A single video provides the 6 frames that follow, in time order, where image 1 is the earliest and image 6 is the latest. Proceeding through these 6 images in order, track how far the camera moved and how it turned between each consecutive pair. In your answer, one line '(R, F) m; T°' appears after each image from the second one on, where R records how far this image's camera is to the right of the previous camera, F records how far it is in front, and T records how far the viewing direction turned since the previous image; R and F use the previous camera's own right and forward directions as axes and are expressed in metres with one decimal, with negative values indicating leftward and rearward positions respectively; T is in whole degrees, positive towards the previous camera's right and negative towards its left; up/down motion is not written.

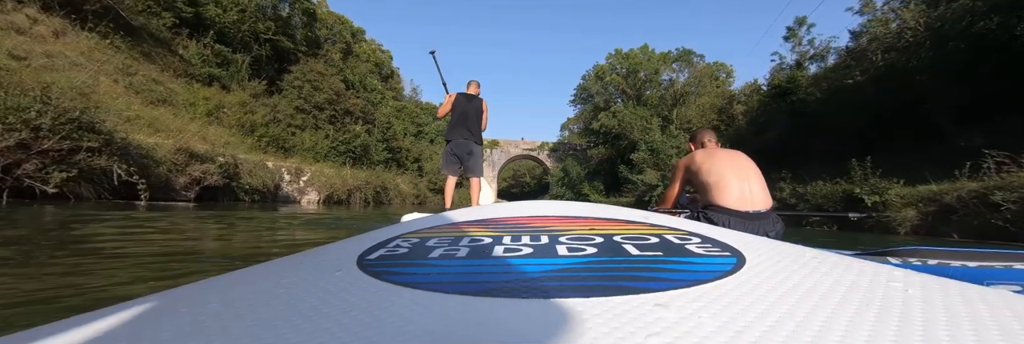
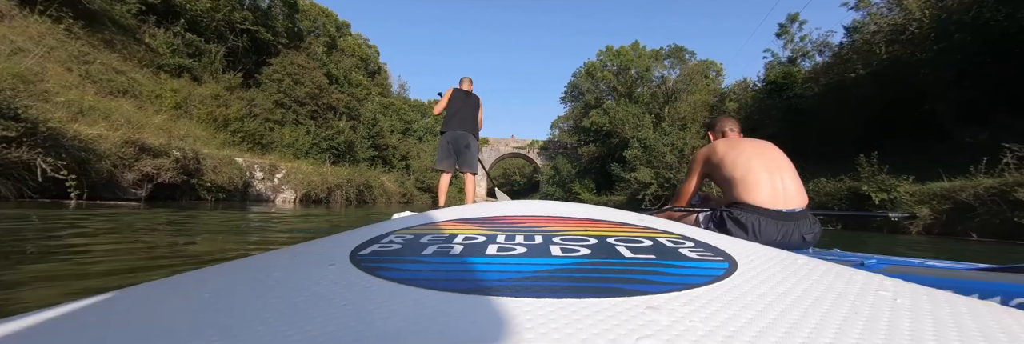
(0.0, +0.4) m; +2°
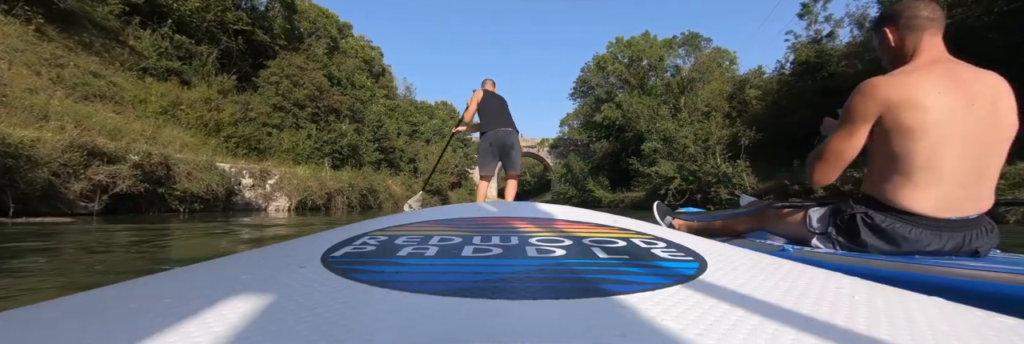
(-0.1, +0.8) m; -2°
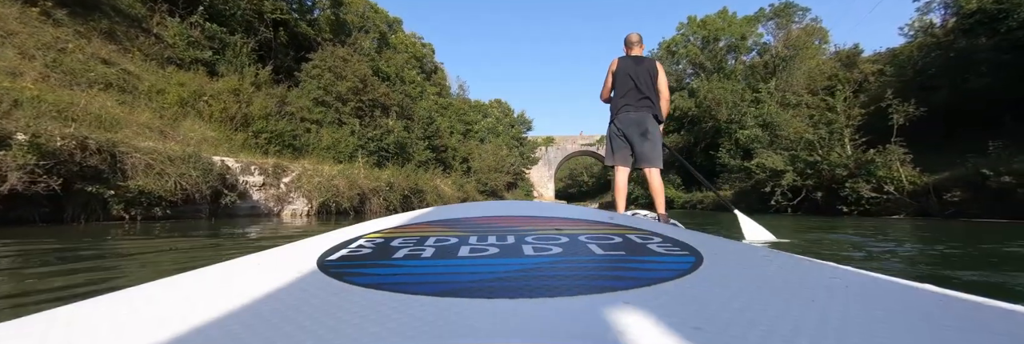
(-0.4, +1.8) m; -9°
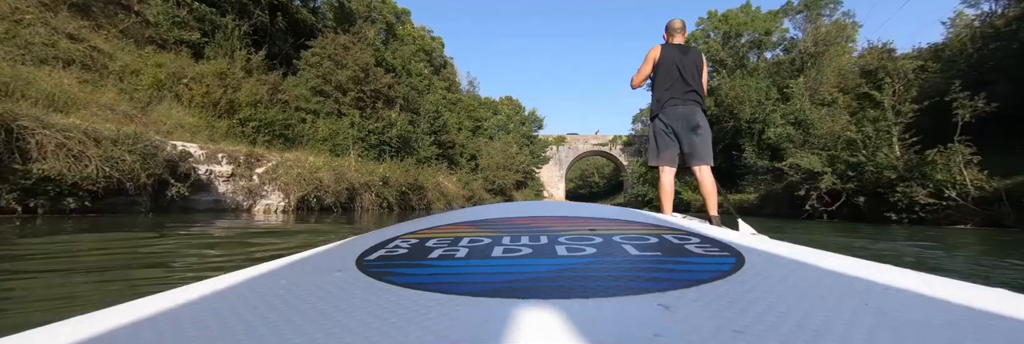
(0.0, +0.8) m; -2°
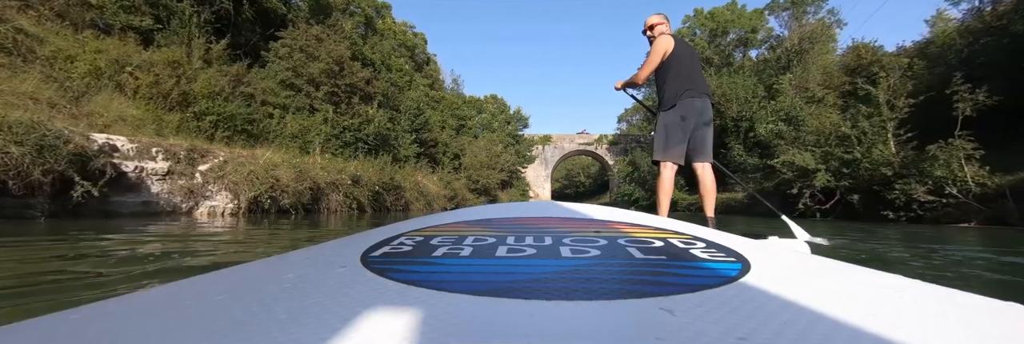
(+0.1, +0.5) m; +2°
